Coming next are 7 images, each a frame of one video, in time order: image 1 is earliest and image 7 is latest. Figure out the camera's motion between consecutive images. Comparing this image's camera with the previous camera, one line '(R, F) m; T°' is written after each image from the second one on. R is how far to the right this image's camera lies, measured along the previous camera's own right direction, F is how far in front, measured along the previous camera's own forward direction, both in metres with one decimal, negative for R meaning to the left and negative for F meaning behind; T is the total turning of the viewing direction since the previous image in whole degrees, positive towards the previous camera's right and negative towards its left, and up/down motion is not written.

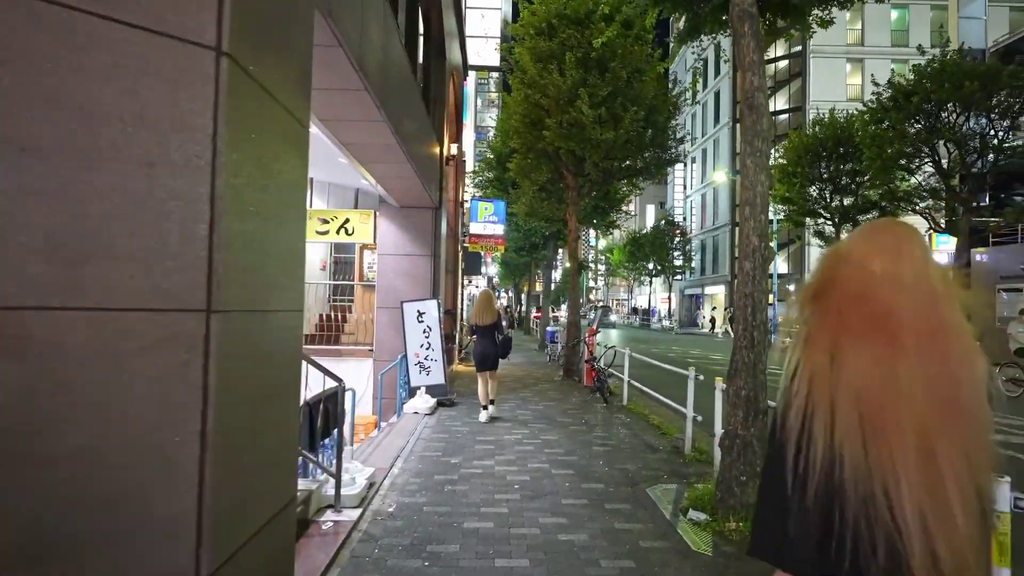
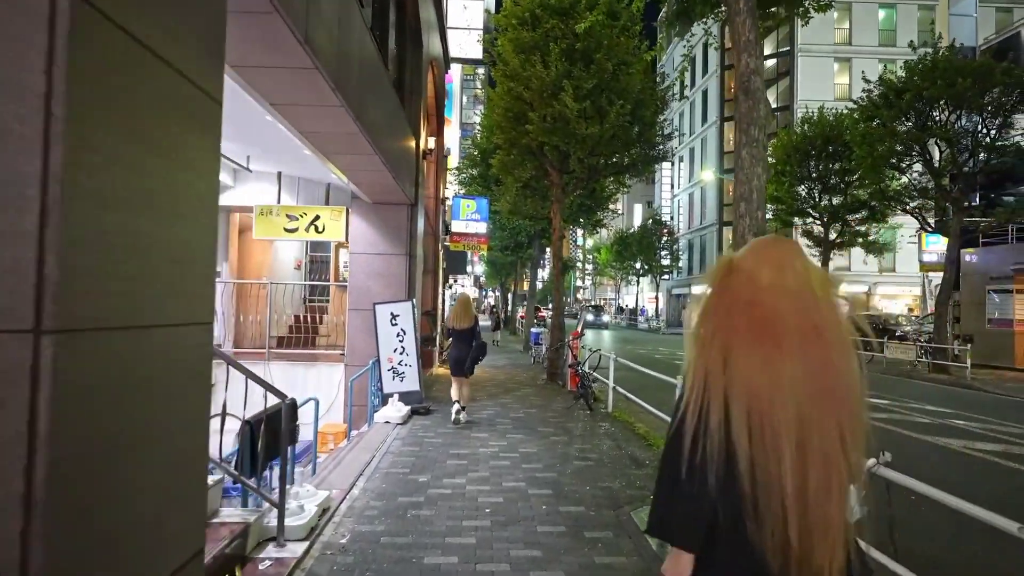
(+0.1, +0.5) m; +1°
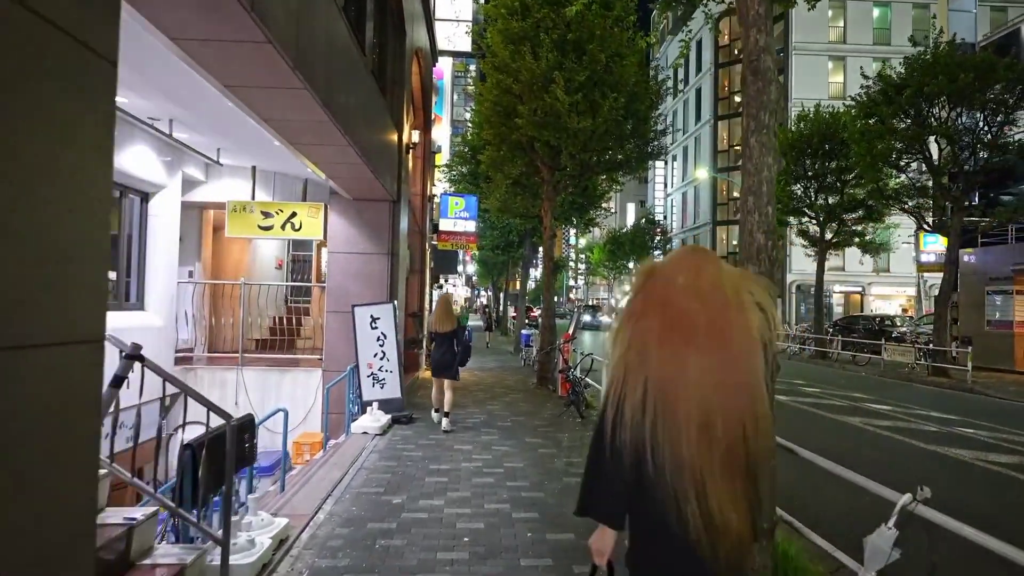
(+0.1, +0.5) m; +1°
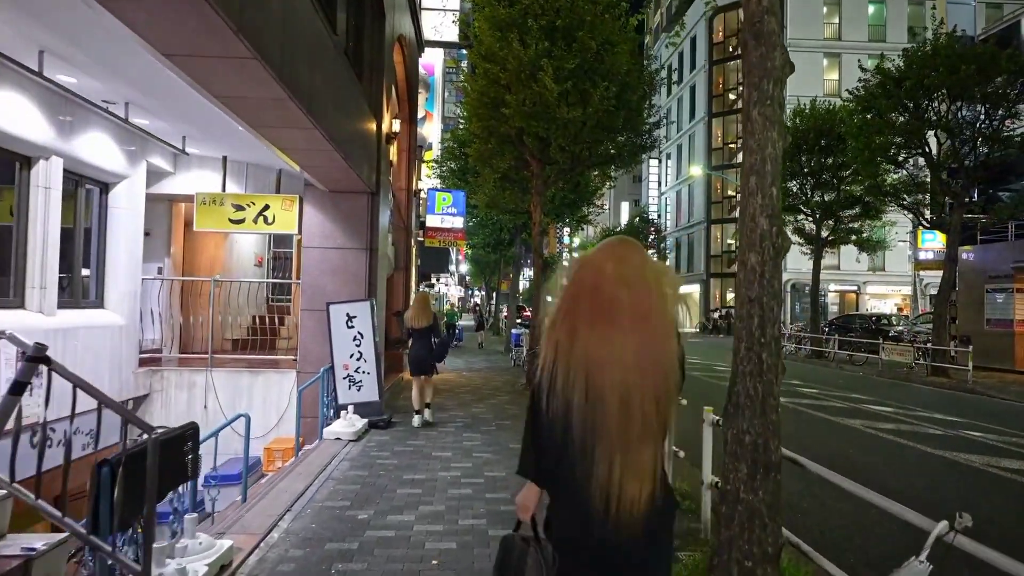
(+0.1, +0.5) m; 0°
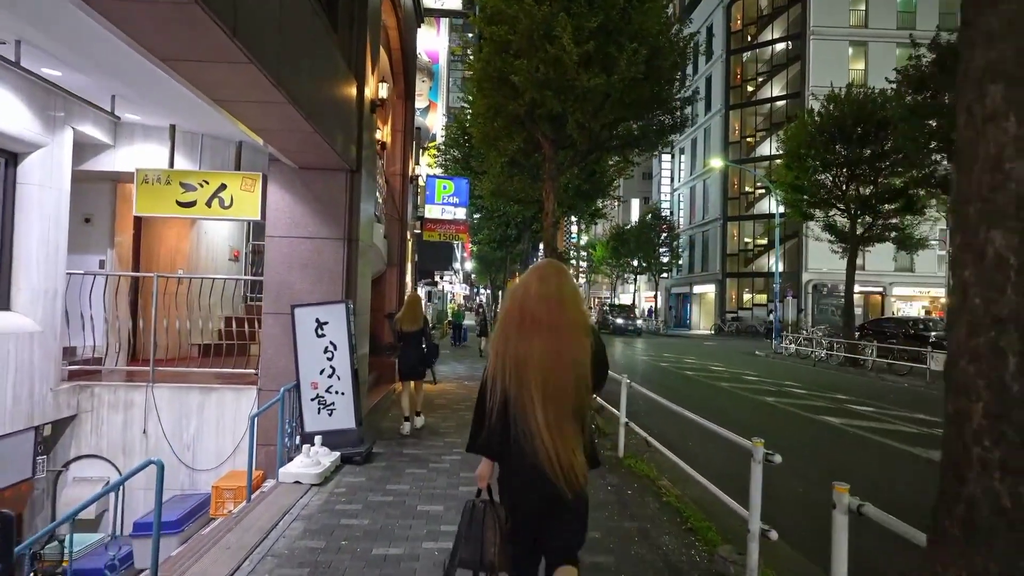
(-0.1, +1.8) m; -1°
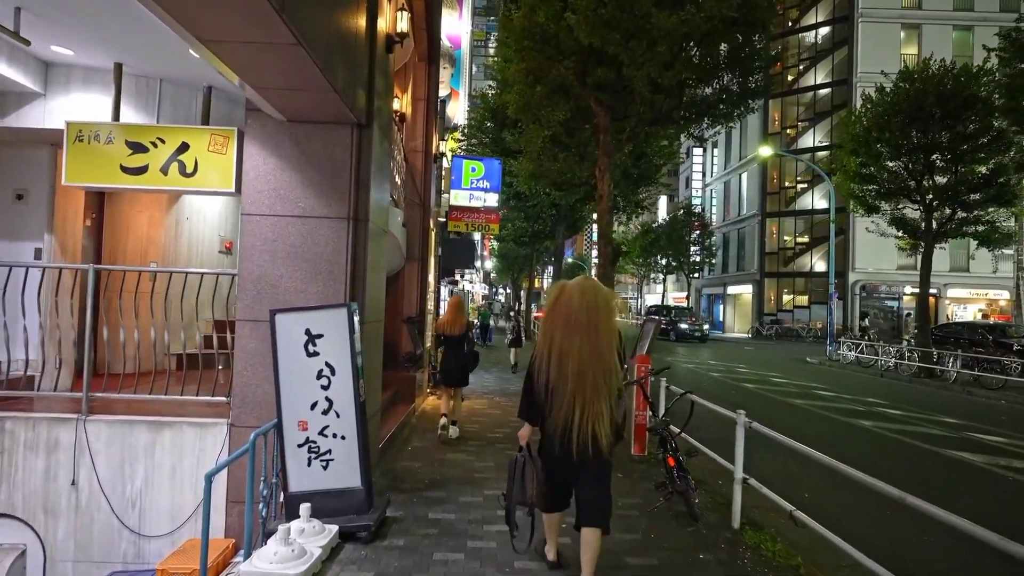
(-0.4, +2.2) m; -2°
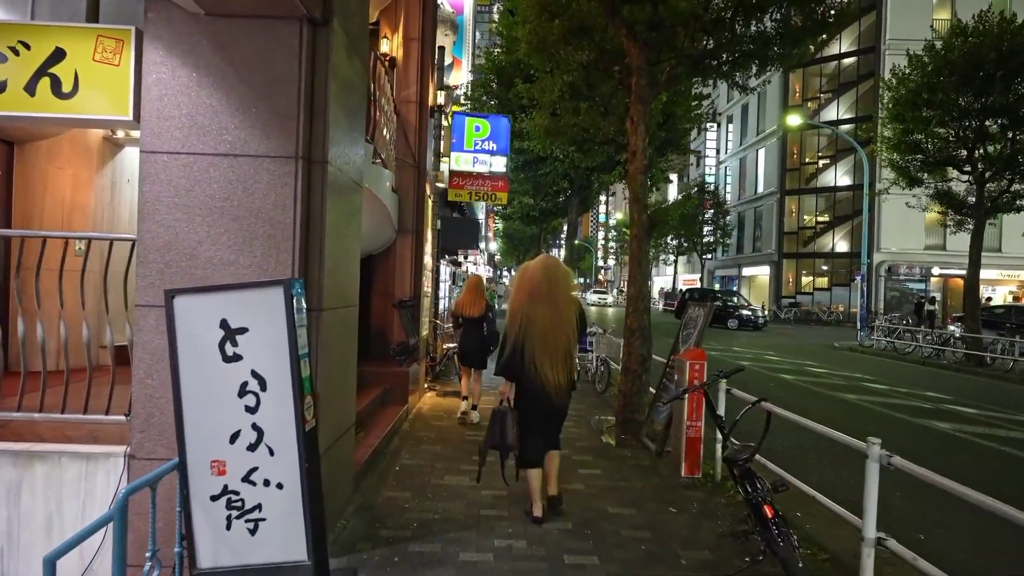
(-0.1, +1.7) m; 0°
